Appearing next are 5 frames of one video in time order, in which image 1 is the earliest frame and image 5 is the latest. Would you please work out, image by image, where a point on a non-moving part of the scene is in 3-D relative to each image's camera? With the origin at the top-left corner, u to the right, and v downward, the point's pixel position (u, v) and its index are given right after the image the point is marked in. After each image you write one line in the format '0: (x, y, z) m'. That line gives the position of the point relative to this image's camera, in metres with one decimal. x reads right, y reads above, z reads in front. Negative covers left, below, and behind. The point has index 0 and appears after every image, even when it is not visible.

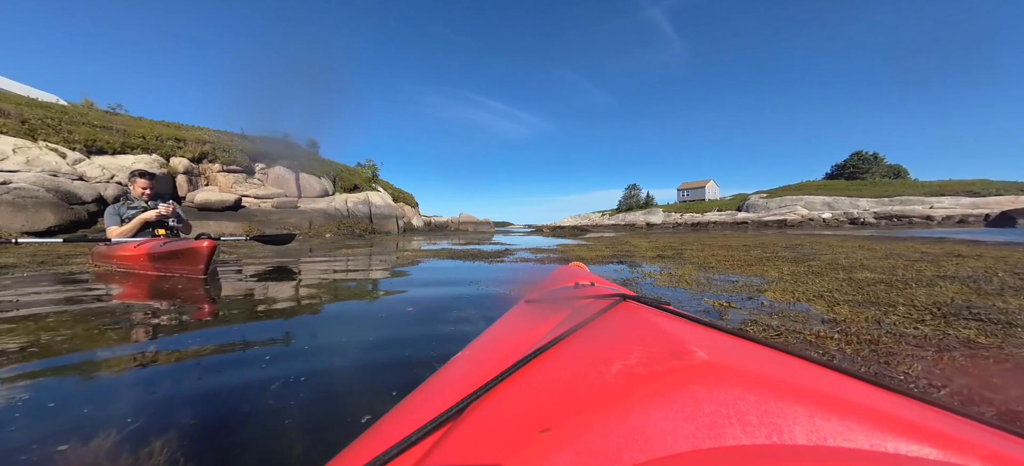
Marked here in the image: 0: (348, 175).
0: (-10.2, +3.7, +19.6) m
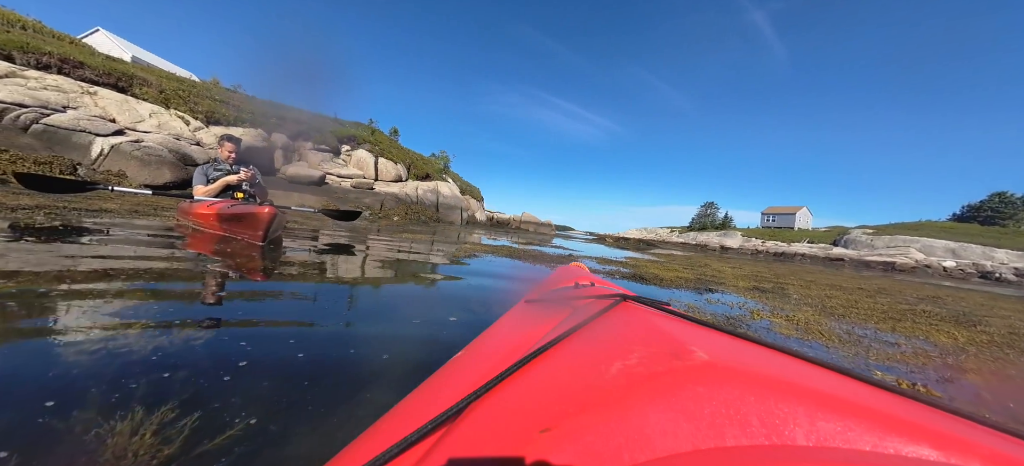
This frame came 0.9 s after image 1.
0: (-6.2, +4.5, +20.6) m
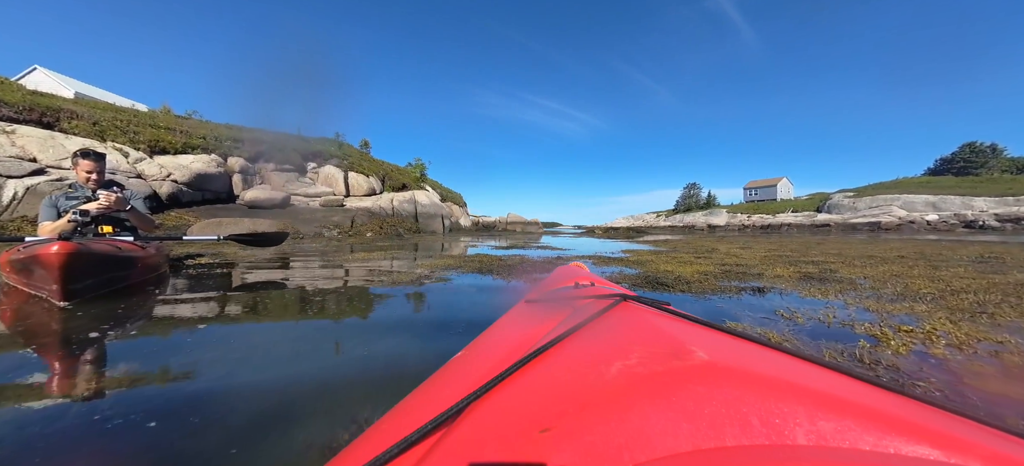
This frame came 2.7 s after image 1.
0: (-7.2, +3.7, +20.0) m
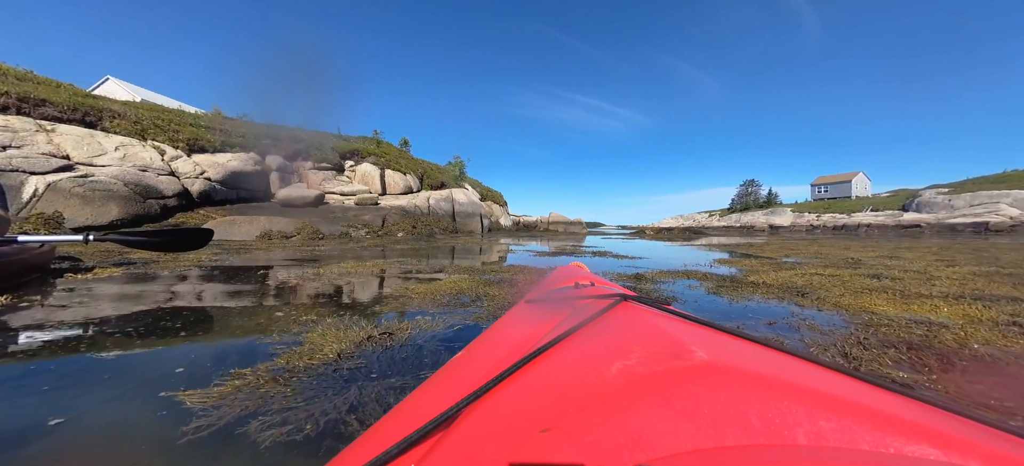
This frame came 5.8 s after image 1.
0: (-4.7, +3.7, +19.8) m
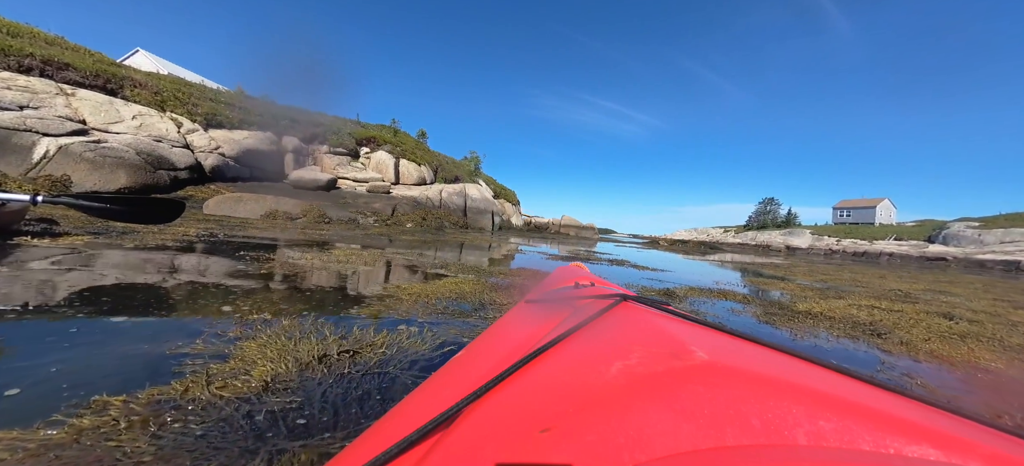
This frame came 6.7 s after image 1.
0: (-3.8, +4.0, +19.7) m
